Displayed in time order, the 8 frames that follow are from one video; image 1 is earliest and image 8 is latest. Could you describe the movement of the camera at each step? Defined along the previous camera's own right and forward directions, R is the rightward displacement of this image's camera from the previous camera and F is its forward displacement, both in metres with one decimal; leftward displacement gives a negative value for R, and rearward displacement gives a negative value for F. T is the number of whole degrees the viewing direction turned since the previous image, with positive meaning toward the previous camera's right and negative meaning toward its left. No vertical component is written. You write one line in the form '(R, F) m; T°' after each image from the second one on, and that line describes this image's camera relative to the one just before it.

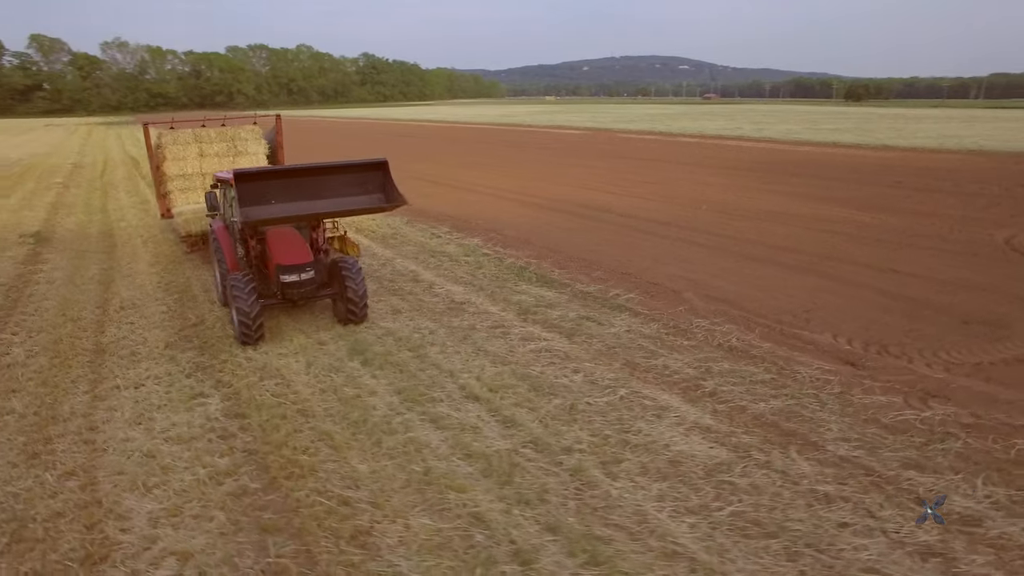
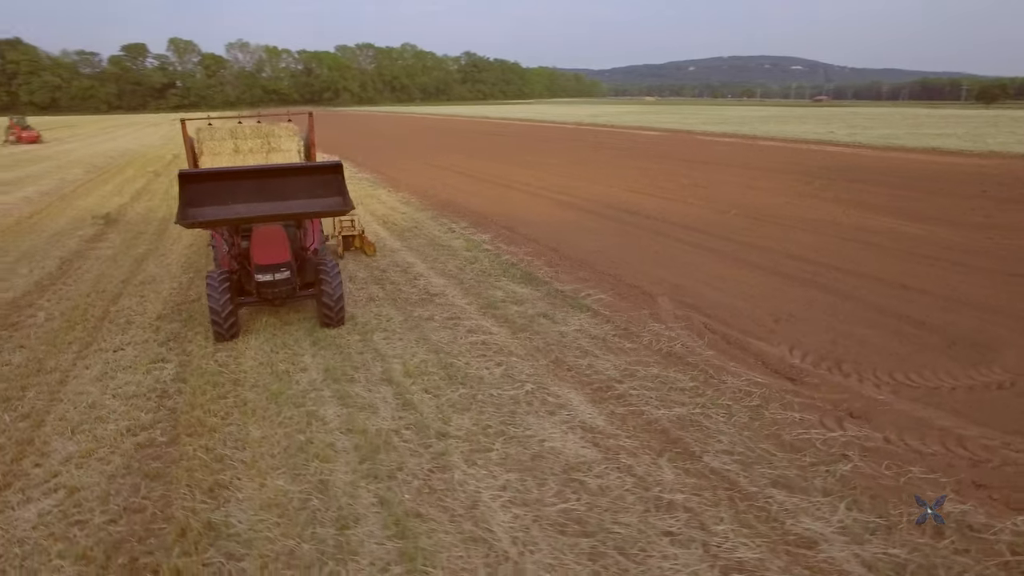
(+1.6, -0.1) m; -9°
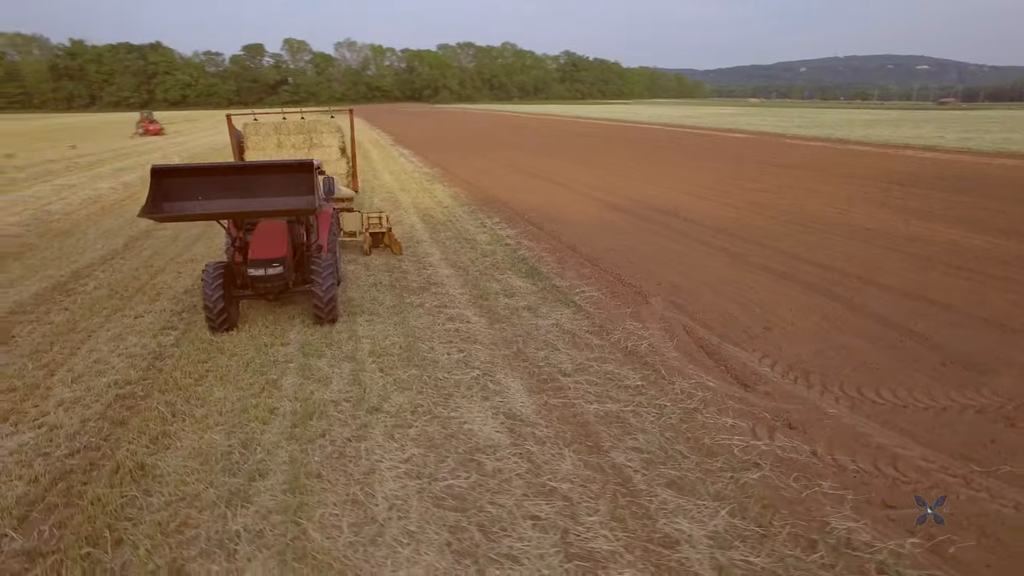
(+1.3, -0.1) m; -9°
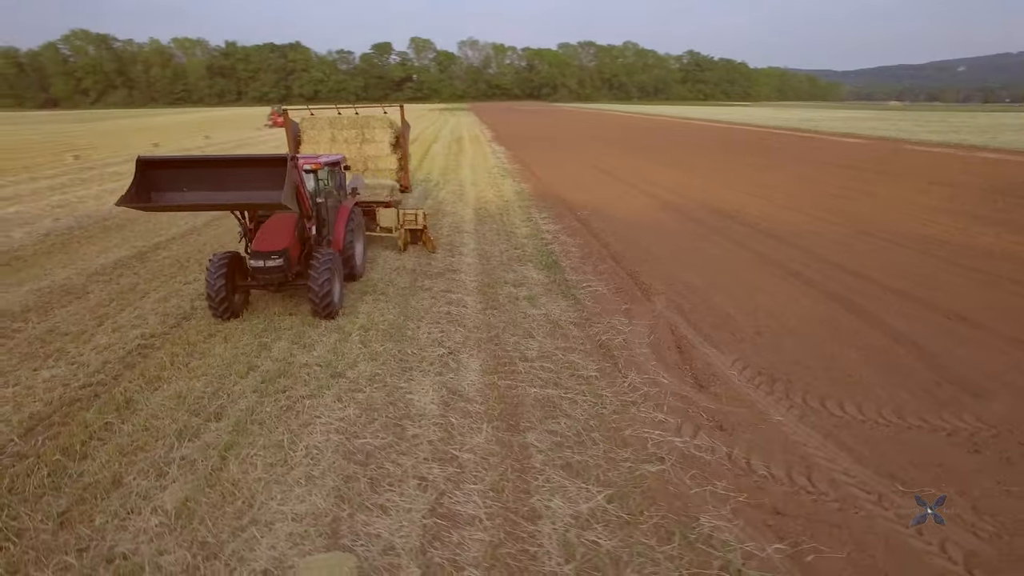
(+1.4, -0.2) m; -10°
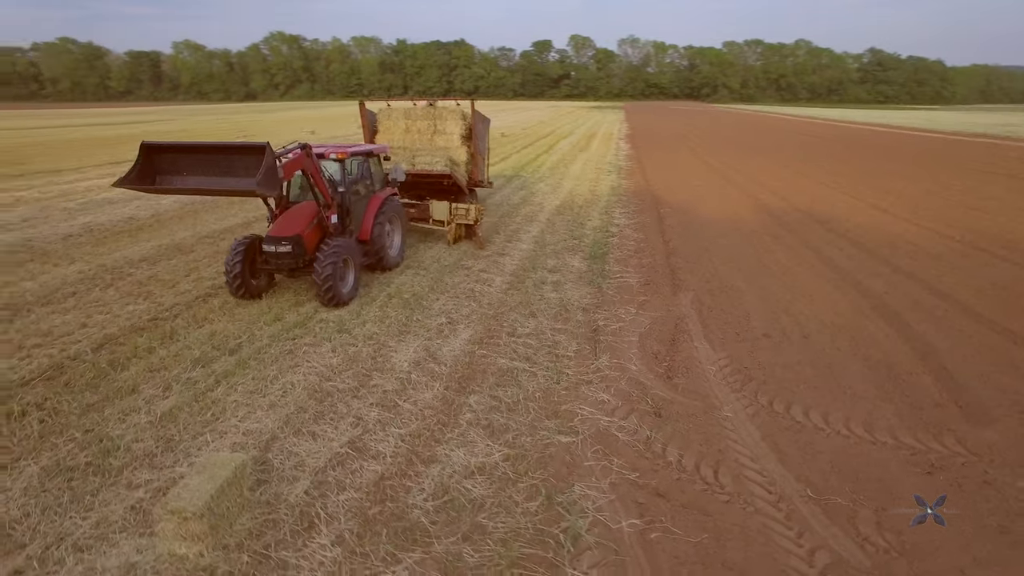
(+1.5, -0.2) m; -14°
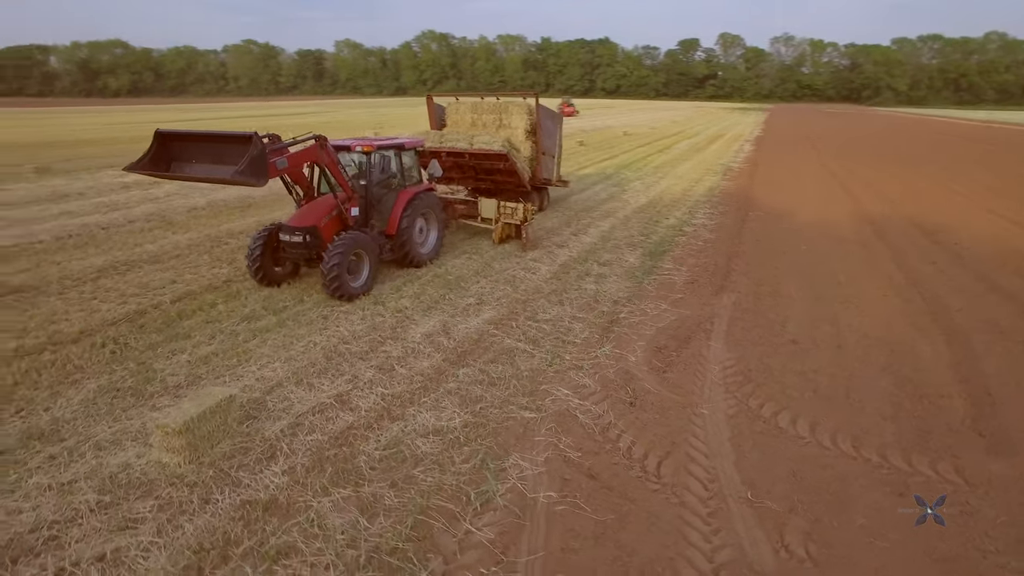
(+1.1, -0.1) m; -12°
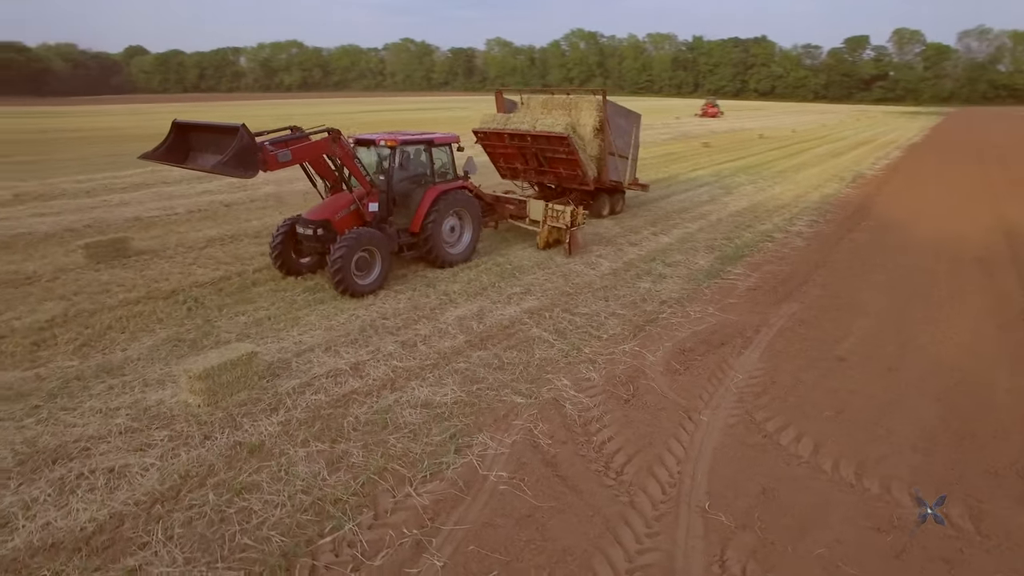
(+1.0, 0.0) m; -12°
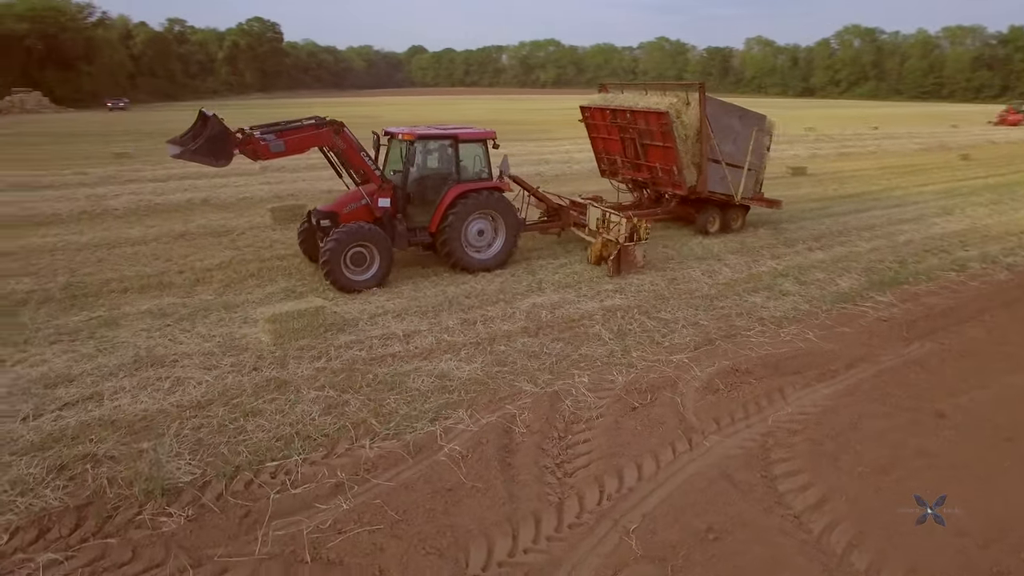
(+1.5, +0.2) m; -21°
